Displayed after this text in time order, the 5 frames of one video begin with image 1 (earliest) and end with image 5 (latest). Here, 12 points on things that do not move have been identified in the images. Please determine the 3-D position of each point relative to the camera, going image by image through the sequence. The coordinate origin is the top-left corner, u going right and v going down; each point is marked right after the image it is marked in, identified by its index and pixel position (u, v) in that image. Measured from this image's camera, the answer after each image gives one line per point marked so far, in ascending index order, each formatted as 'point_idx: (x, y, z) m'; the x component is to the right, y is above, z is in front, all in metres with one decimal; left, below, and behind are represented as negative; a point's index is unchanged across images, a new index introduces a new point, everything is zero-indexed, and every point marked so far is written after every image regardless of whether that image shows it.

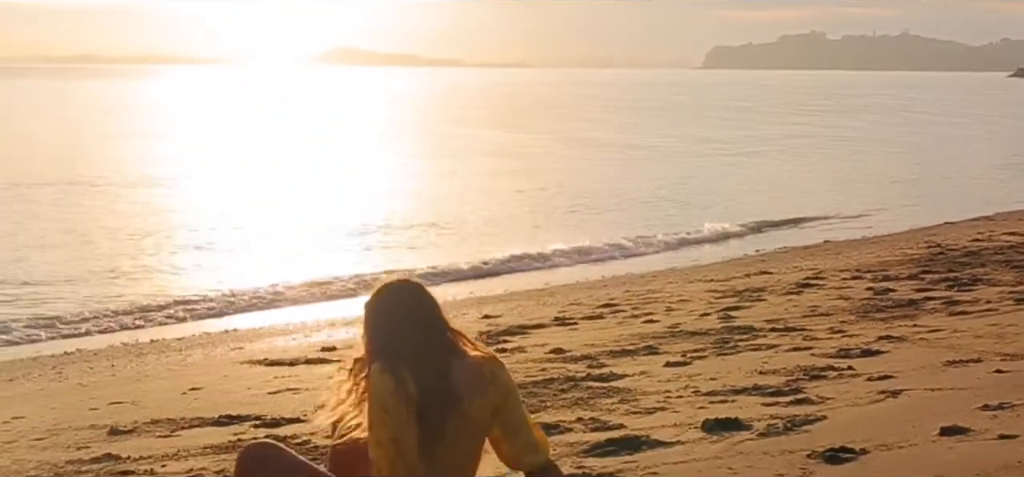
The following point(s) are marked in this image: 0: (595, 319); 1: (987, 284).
0: (+0.5, -0.5, +10.2) m
1: (+3.0, -0.3, +10.1) m
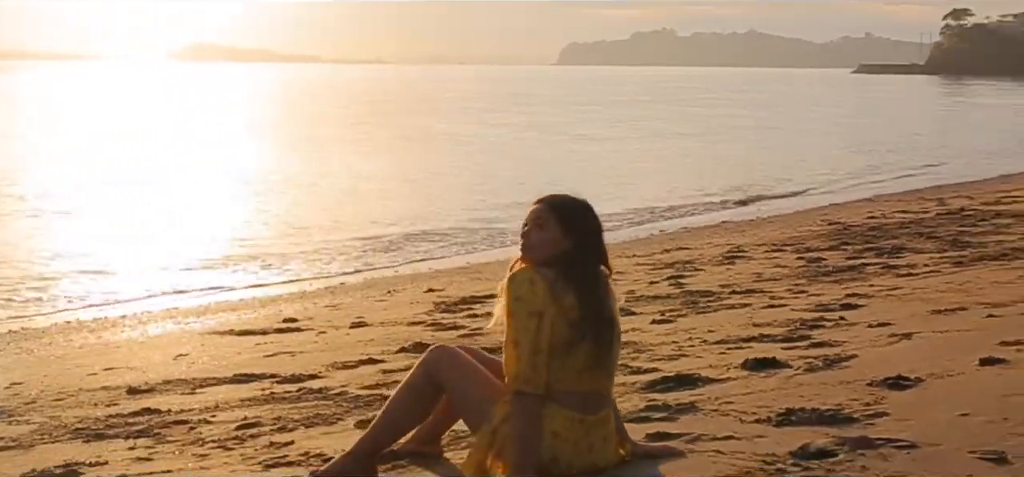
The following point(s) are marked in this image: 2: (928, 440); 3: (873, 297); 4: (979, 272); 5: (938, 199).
0: (+0.2, -0.3, +10.5) m
1: (+2.7, -0.1, +10.7) m
2: (+1.1, -0.6, +4.5) m
3: (+1.8, -0.3, +8.2) m
4: (+2.6, -0.2, +9.0) m
5: (+4.1, +0.4, +15.7) m
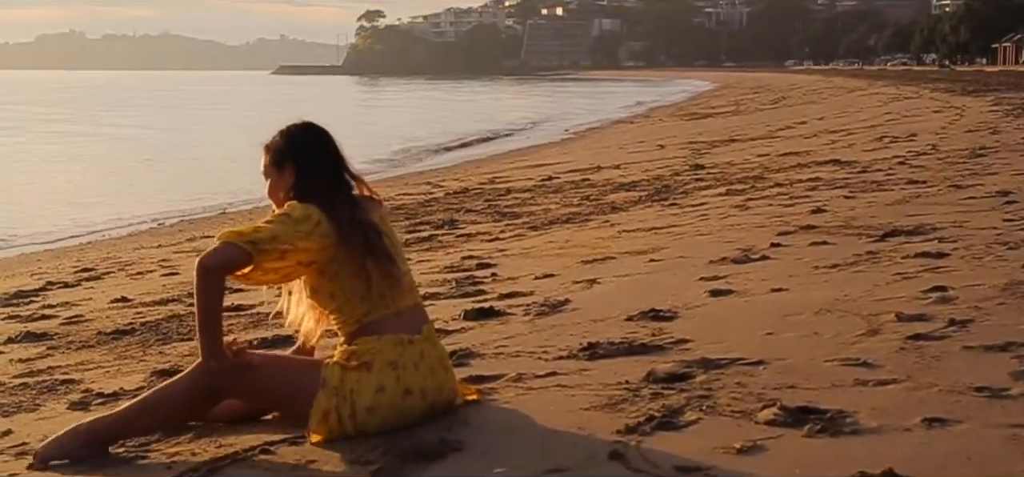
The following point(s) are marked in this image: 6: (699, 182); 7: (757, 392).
0: (-2.4, -0.2, +9.6) m
1: (-0.3, +0.1, +10.7) m
2: (+0.7, -0.3, +4.4) m
3: (-0.1, -0.1, +8.1) m
4: (+0.3, 0.0, +9.1) m
5: (-0.8, +0.5, +15.9) m
6: (+1.3, +0.4, +11.7) m
7: (+0.6, -0.4, +3.9) m
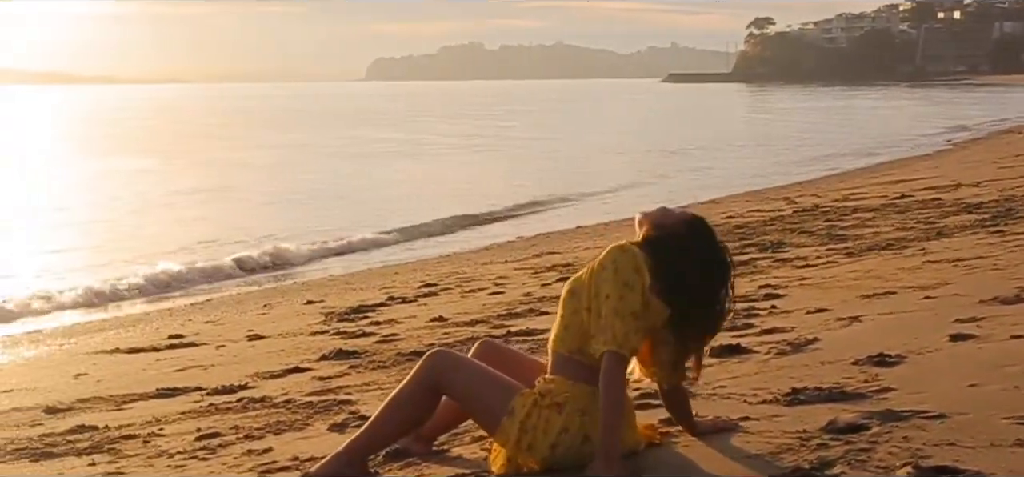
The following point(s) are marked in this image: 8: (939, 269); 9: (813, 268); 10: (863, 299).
0: (-0.5, -0.4, +10.3) m
1: (+1.9, -0.1, +10.8) m
2: (+1.2, -0.5, +4.4) m
3: (+1.4, -0.2, +8.3) m
4: (+2.0, -0.1, +9.1) m
5: (+2.7, +0.4, +15.9) m
6: (+3.7, +0.2, +11.4) m
7: (+1.0, -0.5, +4.1) m
8: (+2.1, -0.1, +8.1) m
9: (+1.7, -0.2, +9.2) m
10: (+1.6, -0.3, +7.2) m
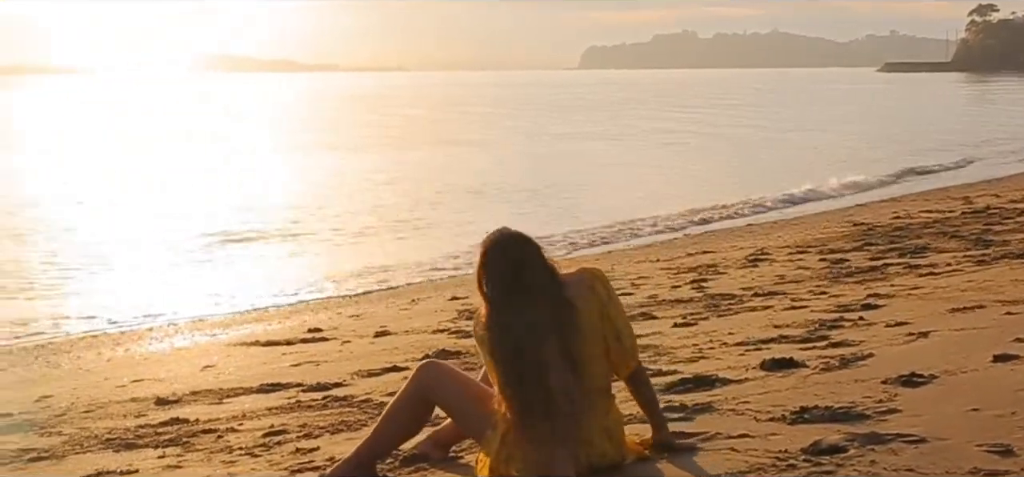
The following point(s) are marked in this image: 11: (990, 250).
0: (+0.4, -0.4, +10.6) m
1: (+2.8, -0.1, +10.8) m
2: (+1.2, -0.6, +4.5) m
3: (+1.9, -0.3, +8.3) m
4: (+2.7, -0.2, +9.1) m
5: (+4.3, +0.4, +15.7) m
6: (+4.7, +0.2, +11.0) m
7: (+0.9, -0.6, +4.2) m
8: (+2.6, -0.2, +8.0) m
9: (+2.4, -0.2, +9.1) m
10: (+1.9, -0.3, +7.2) m
11: (+3.1, -0.1, +10.4) m
